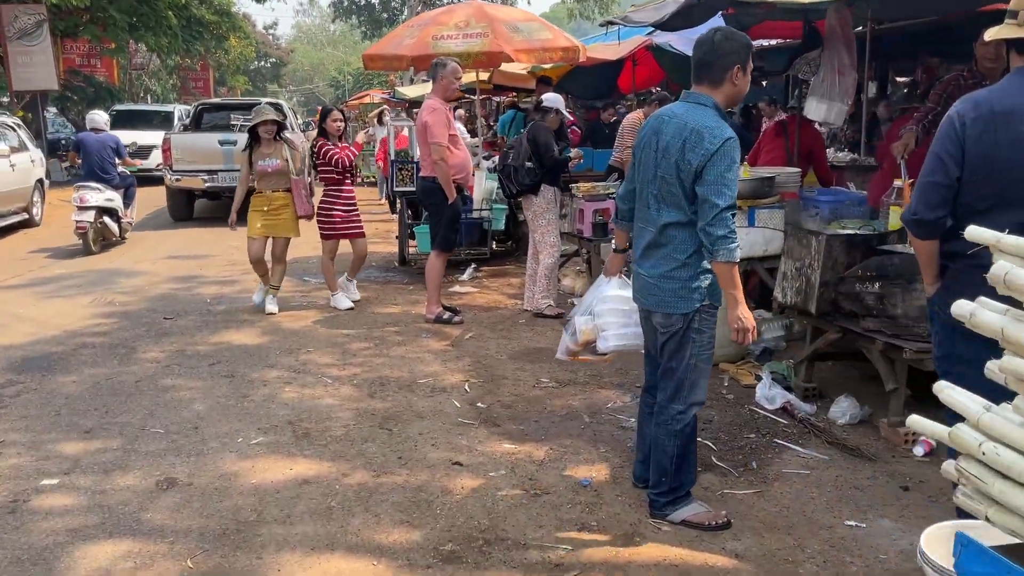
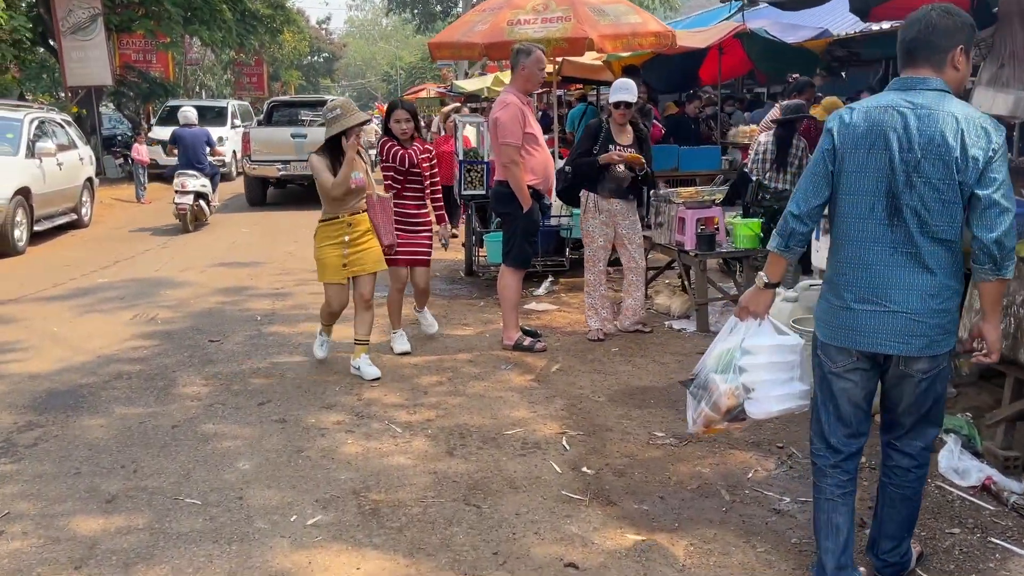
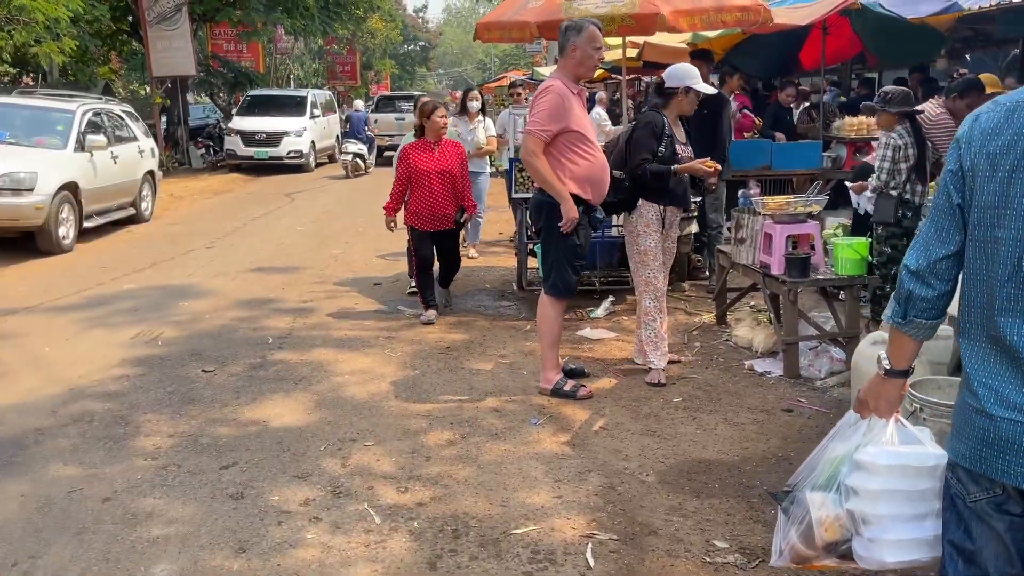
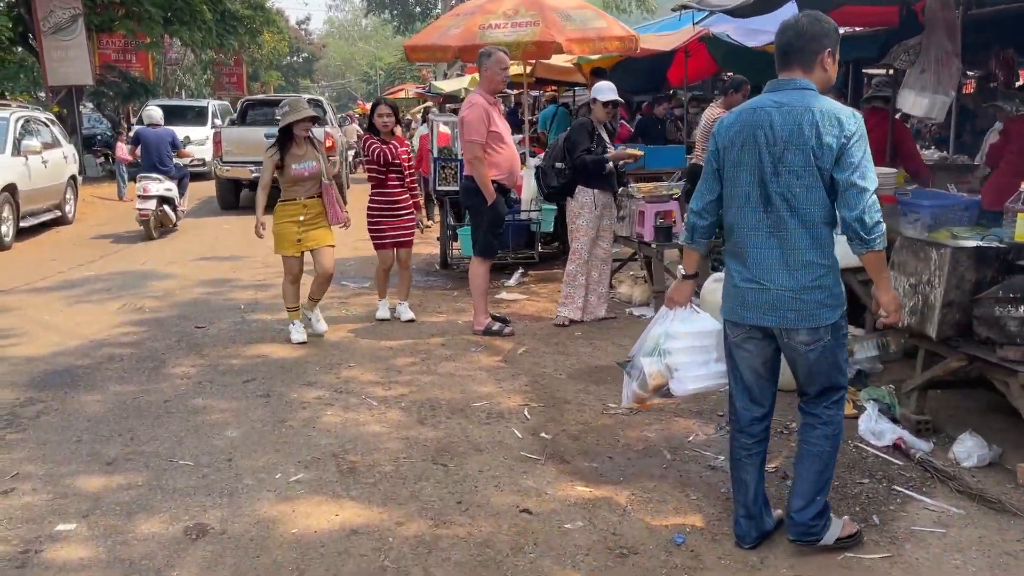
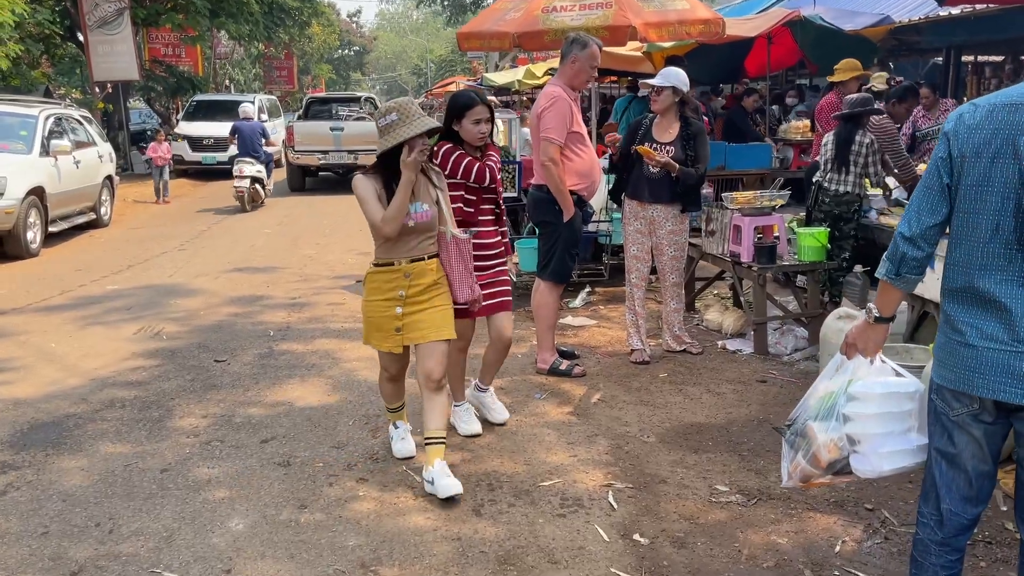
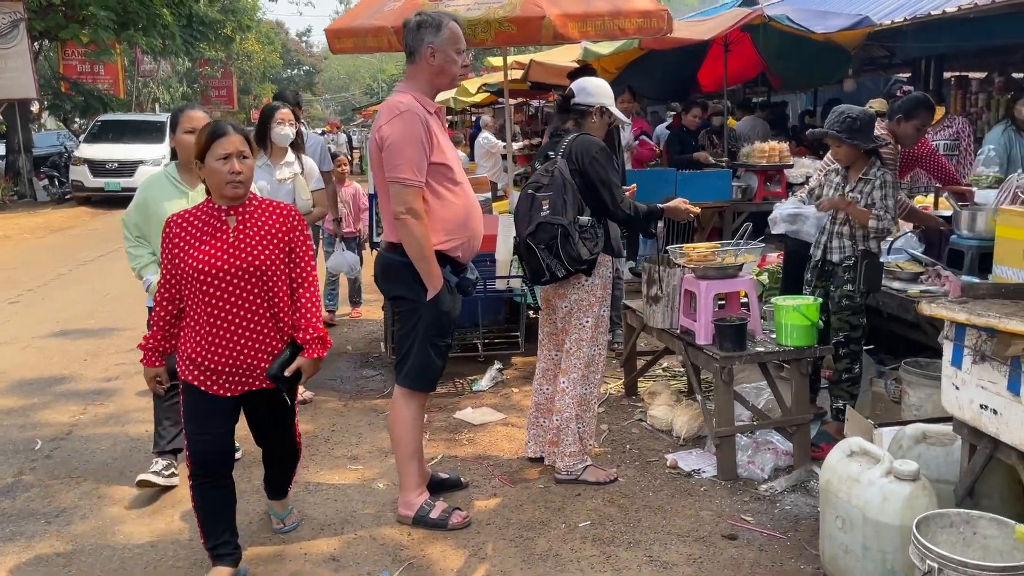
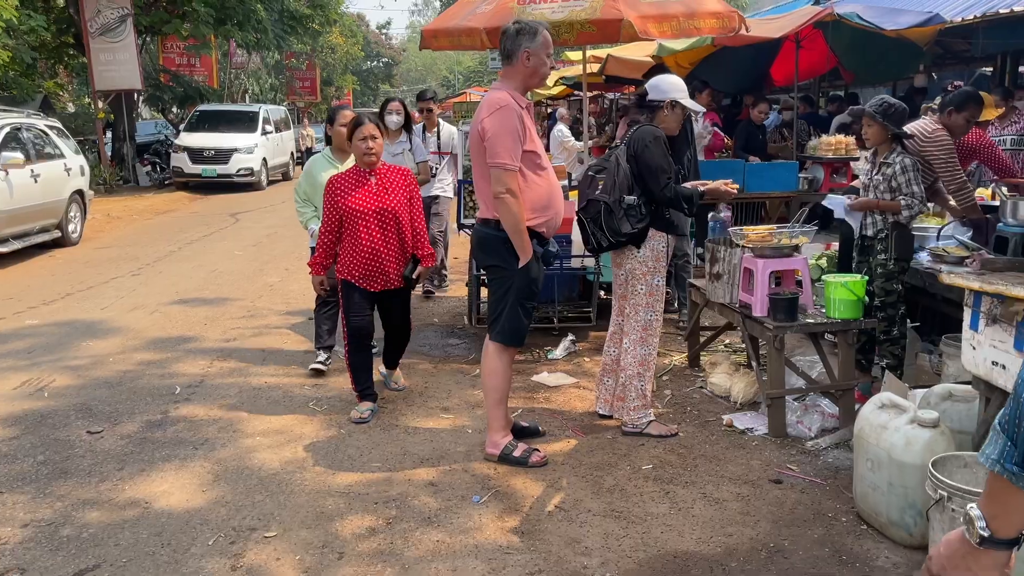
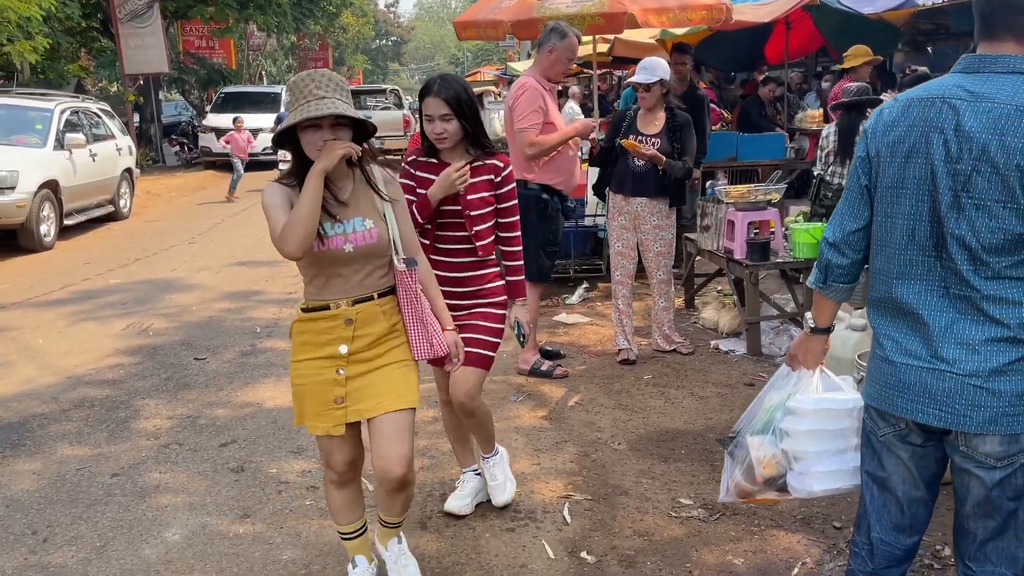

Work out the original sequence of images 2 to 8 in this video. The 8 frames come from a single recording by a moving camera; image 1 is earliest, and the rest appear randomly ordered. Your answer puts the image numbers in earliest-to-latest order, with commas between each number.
4, 2, 5, 8, 3, 7, 6
